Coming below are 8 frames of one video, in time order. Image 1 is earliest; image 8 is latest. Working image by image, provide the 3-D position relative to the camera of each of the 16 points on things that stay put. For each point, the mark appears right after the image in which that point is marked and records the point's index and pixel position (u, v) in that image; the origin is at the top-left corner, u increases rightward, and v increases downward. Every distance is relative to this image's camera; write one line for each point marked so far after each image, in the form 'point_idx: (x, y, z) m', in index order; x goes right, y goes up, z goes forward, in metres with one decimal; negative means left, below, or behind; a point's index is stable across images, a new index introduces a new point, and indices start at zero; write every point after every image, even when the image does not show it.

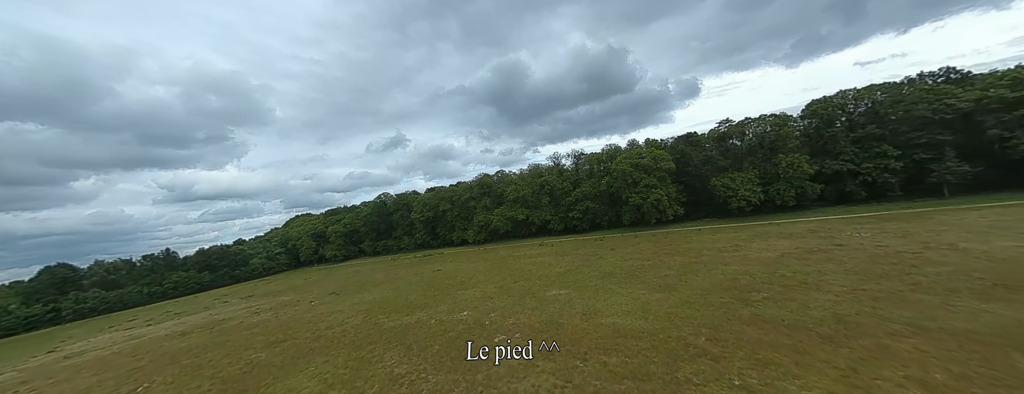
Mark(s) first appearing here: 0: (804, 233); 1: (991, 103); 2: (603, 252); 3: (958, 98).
0: (+17.6, -2.2, +16.4) m
1: (+33.8, +6.3, +18.6) m
2: (+6.4, -4.0, +19.7) m
3: (+33.0, +7.1, +19.5) m
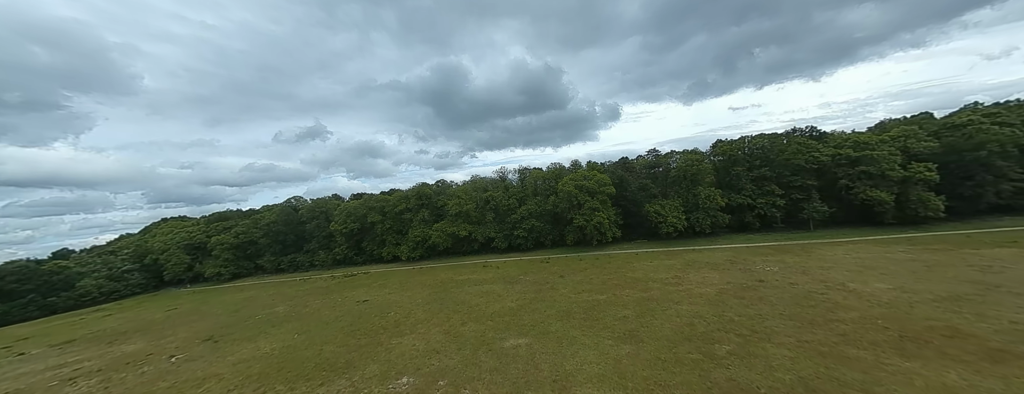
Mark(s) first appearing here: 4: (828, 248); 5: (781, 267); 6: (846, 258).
0: (+14.5, -4.5, +18.4) m
1: (+30.0, +3.3, +24.4) m
2: (+2.8, -5.9, +19.0) m
3: (+29.1, +4.0, +25.1) m
4: (+22.7, -3.7, +19.6) m
5: (+16.0, -4.2, +16.2) m
6: (+20.3, -3.7, +16.7) m
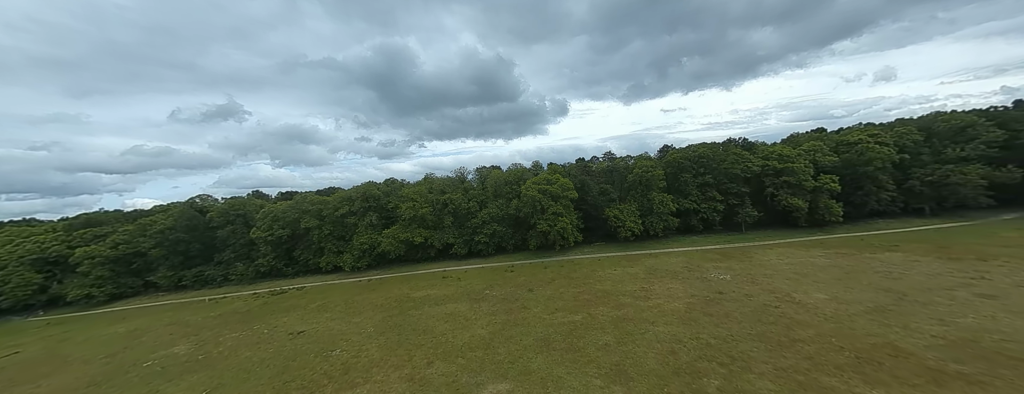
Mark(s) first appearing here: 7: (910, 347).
0: (+12.2, -5.3, +19.4) m
1: (+26.6, +2.7, +27.8) m
2: (+0.7, -6.7, +18.0) m
3: (+25.5, +3.5, +28.3) m
4: (+20.2, -4.4, +22.0) m
5: (+14.1, -5.0, +17.5) m
6: (+18.3, -4.5, +18.7) m
7: (+13.5, -5.1, +9.3) m
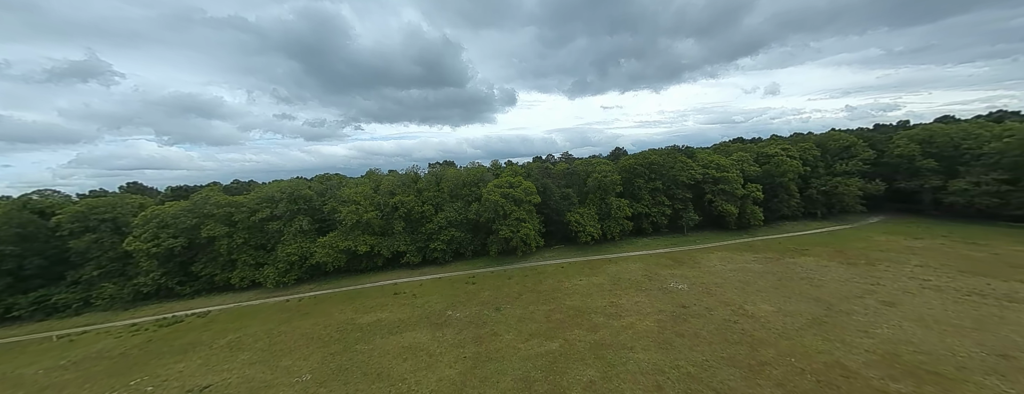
0: (+9.8, -6.1, +20.1) m
1: (+22.4, +2.1, +30.7) m
2: (-1.3, -7.5, +16.5) m
3: (+21.3, +2.9, +31.0) m
4: (+17.1, -5.2, +24.0) m
5: (+12.0, -6.0, +18.6) m
6: (+15.9, -5.4, +20.5) m
7: (+13.0, -6.4, +10.4) m
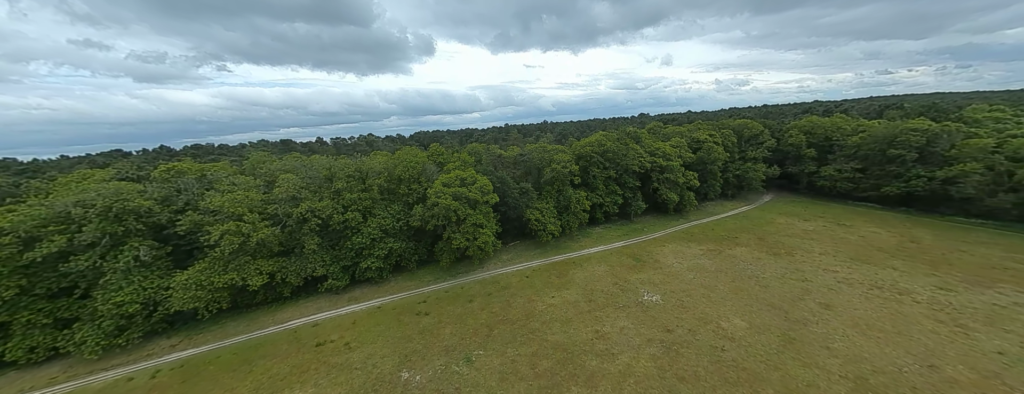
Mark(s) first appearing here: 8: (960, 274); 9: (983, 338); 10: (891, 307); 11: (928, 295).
0: (+7.5, -6.6, +19.3) m
1: (+16.7, +3.6, +31.5) m
2: (-2.3, -9.1, +13.2) m
3: (+15.5, +4.4, +31.3) m
4: (+13.5, -4.8, +24.8) m
5: (+10.0, -6.6, +18.4) m
6: (+13.2, -5.6, +21.1) m
7: (+13.1, -8.1, +10.8) m
8: (+29.3, -5.2, +17.7) m
9: (+22.3, -6.7, +12.8) m
10: (+21.4, -6.3, +15.4) m
11: (+24.6, -5.9, +16.1) m
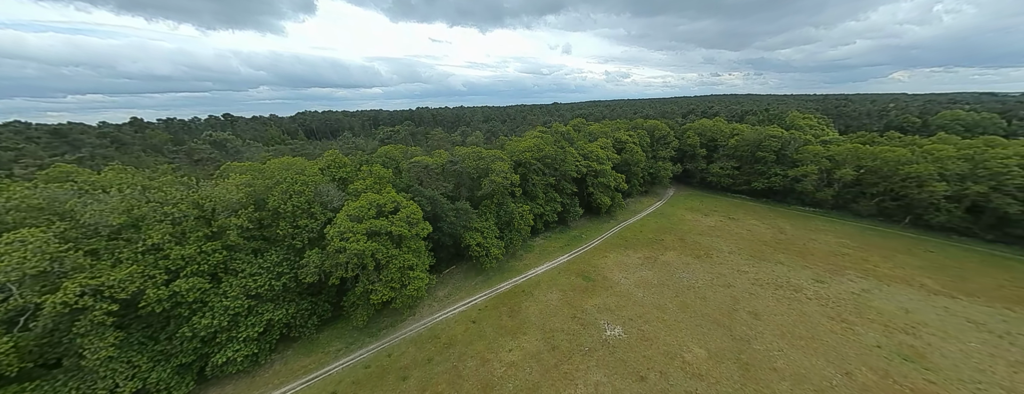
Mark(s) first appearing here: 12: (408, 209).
0: (+4.2, -8.4, +17.5) m
1: (+8.9, +3.1, +31.1) m
2: (-3.2, -11.8, +9.0) m
3: (+7.7, +3.8, +30.6) m
4: (+8.2, -5.8, +24.4) m
5: (+6.9, -8.2, +17.4) m
6: (+9.1, -6.8, +20.9) m
7: (+12.2, -9.8, +11.2) m
8: (+25.4, -5.5, +22.4) m
9: (+20.3, -7.8, +15.8) m
10: (+18.7, -7.3, +17.9) m
11: (+21.5, -6.7, +19.5) m
12: (-7.5, -0.7, +18.4) m
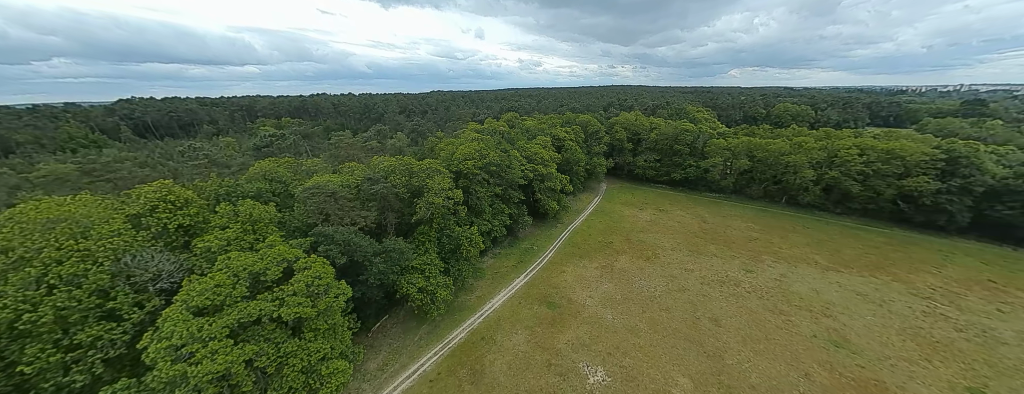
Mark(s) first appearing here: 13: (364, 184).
0: (+2.4, -9.9, +14.8) m
1: (+2.3, +2.4, +28.5) m
2: (-2.1, -14.2, +4.8) m
3: (+1.3, +3.0, +27.7) m
4: (+4.2, -6.8, +22.4) m
5: (+5.0, -9.4, +15.4) m
6: (+6.1, -7.8, +19.3) m
7: (+11.8, -10.9, +11.0) m
8: (+21.2, -5.0, +25.0) m
9: (+18.2, -8.0, +17.4) m
10: (+16.1, -7.5, +19.0) m
11: (+18.3, -6.6, +21.2) m
12: (-9.7, -3.3, +12.2) m
13: (-10.2, +0.9, +18.5) m
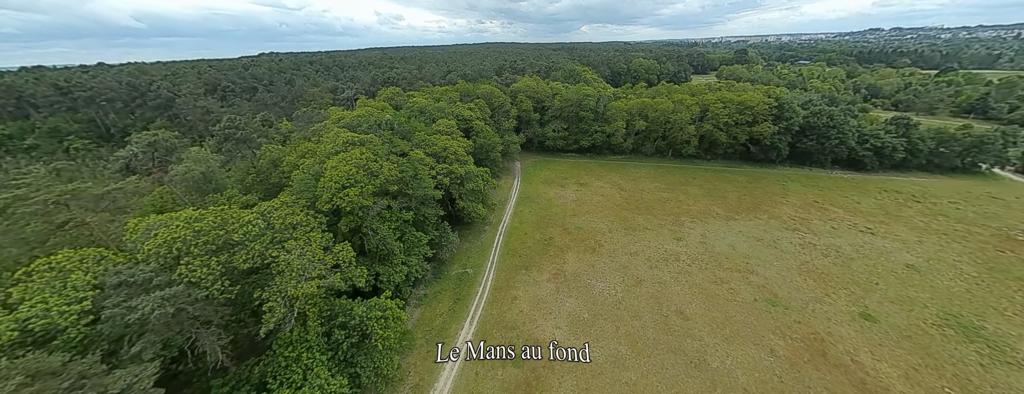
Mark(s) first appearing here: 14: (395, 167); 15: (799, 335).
0: (+2.0, -11.6, +10.9) m
1: (-5.2, +1.5, +21.6) m
2: (+2.3, -17.6, +0.8) m
3: (-5.9, +1.8, +20.4) m
4: (+0.3, -7.5, +18.0) m
5: (+4.1, -10.5, +12.3) m
6: (+3.4, -8.4, +16.0) m
7: (+12.2, -10.8, +10.7) m
8: (+14.6, -2.0, +26.0) m
9: (+15.2, -6.1, +18.4) m
10: (+12.6, -6.0, +19.1) m
11: (+13.7, -4.4, +21.8) m
12: (-9.2, -8.0, +3.3) m
13: (-12.7, -3.5, +8.3) m
14: (-8.5, +2.3, +17.3) m
15: (+16.1, -7.7, +15.3) m
